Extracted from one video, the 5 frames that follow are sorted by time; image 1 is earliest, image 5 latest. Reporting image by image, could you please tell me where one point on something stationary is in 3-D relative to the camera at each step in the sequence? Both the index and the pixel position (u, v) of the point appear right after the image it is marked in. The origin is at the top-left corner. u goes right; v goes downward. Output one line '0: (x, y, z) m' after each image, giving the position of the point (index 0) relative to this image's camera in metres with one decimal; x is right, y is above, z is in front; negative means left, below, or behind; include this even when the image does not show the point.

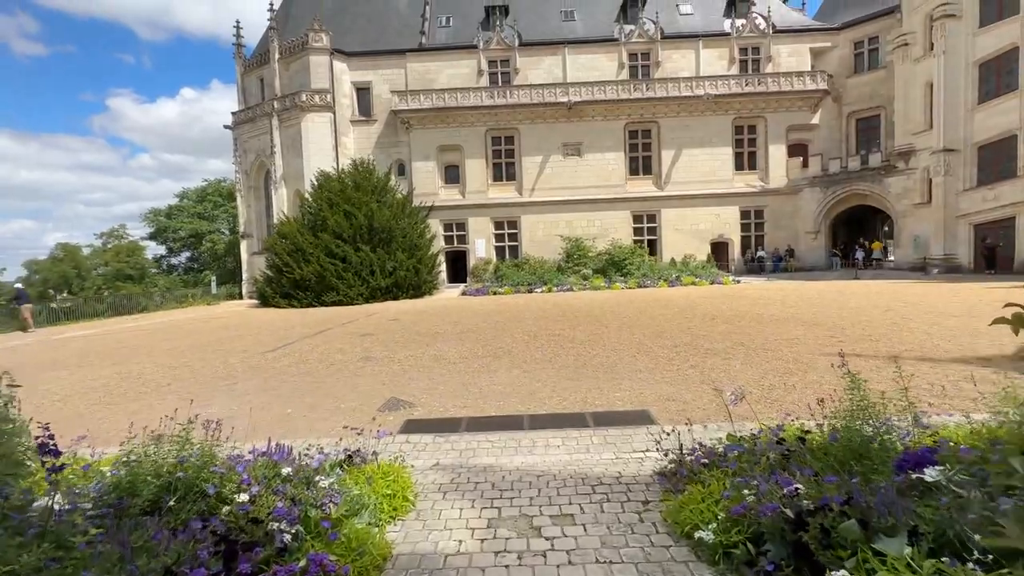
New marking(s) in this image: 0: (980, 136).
0: (+19.2, +6.2, +19.3) m
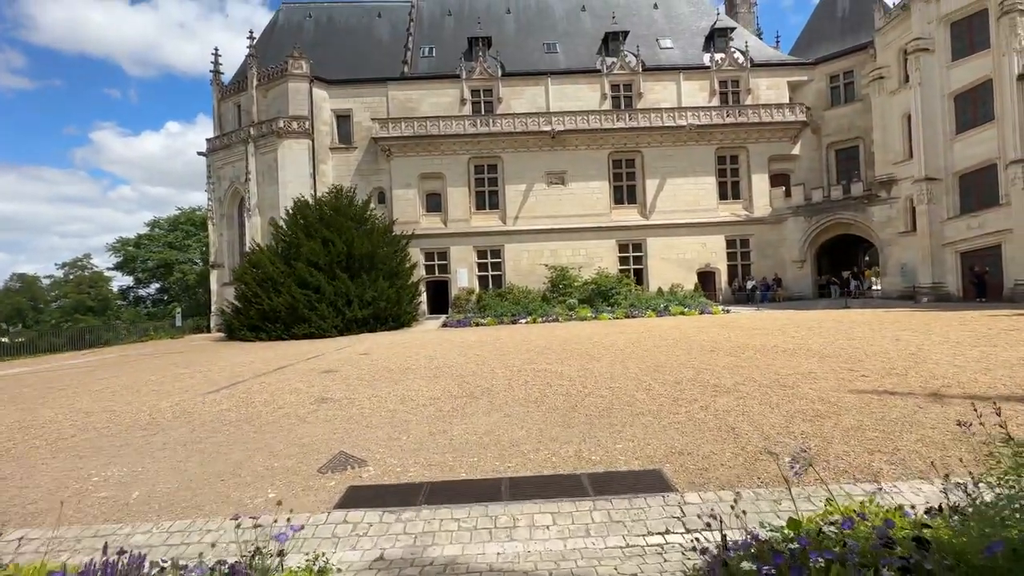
0: (+18.5, +5.0, +19.3) m
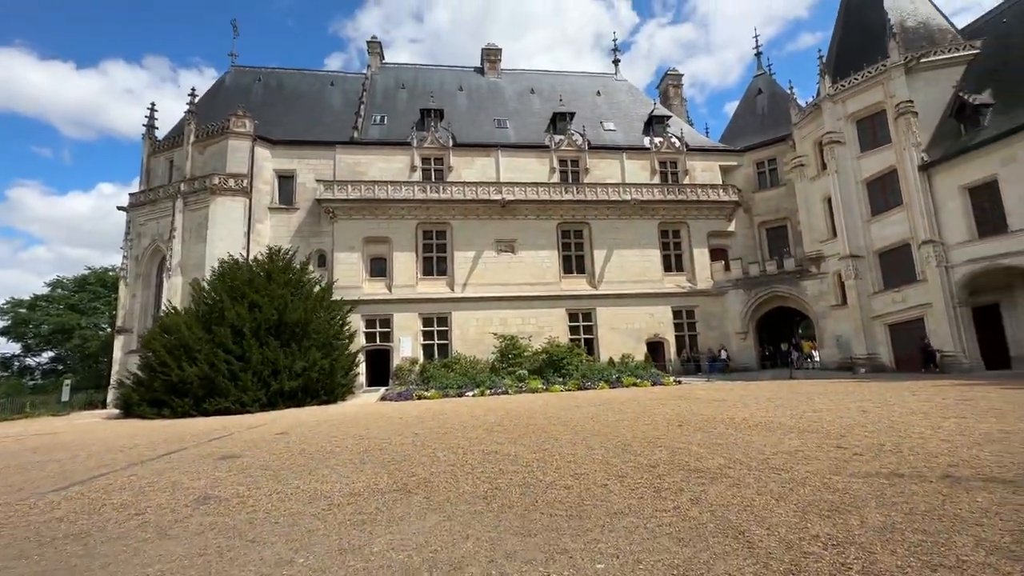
0: (+16.4, +2.0, +20.7) m
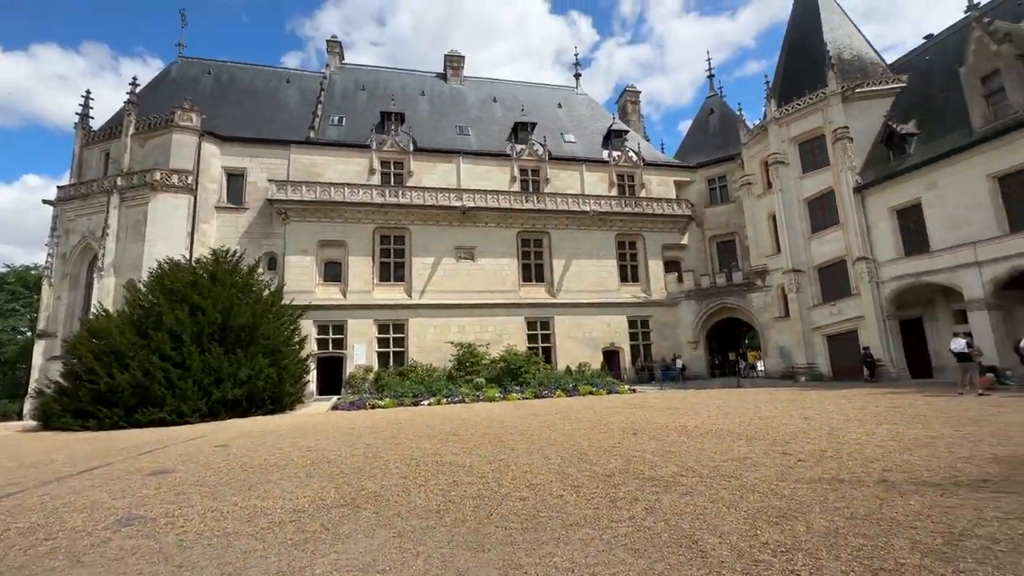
0: (+14.5, +1.3, +22.0) m
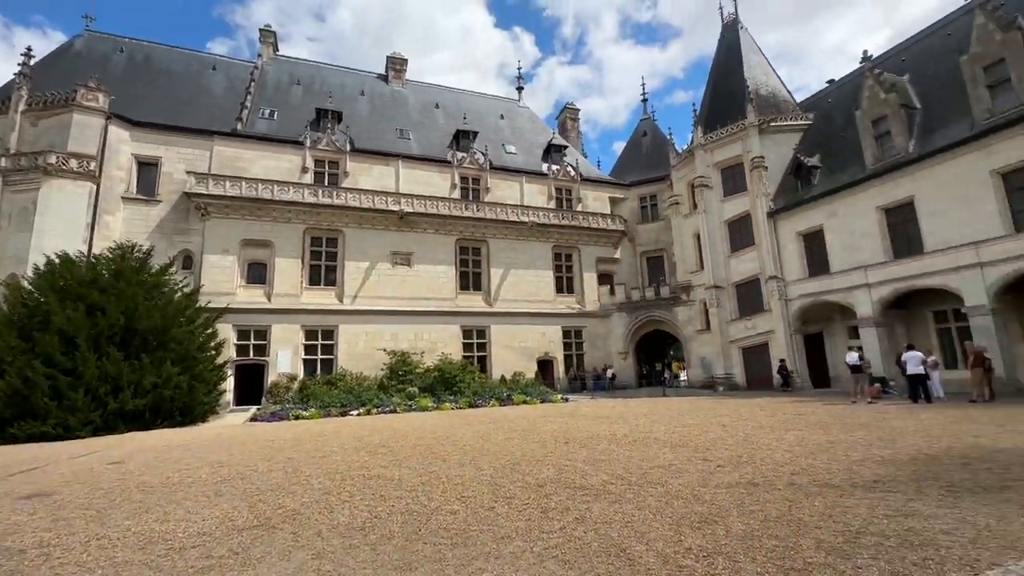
0: (+11.5, +0.5, +23.7) m
